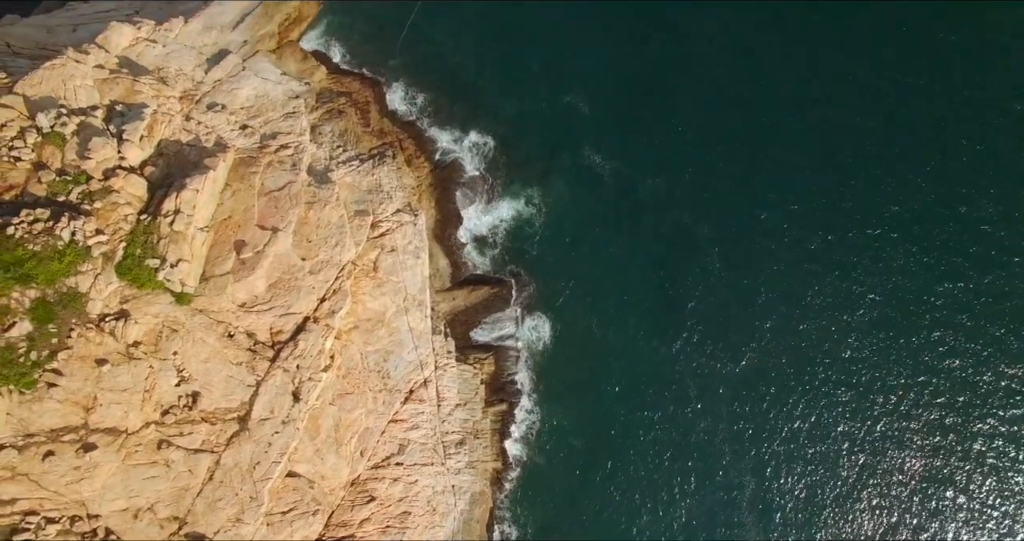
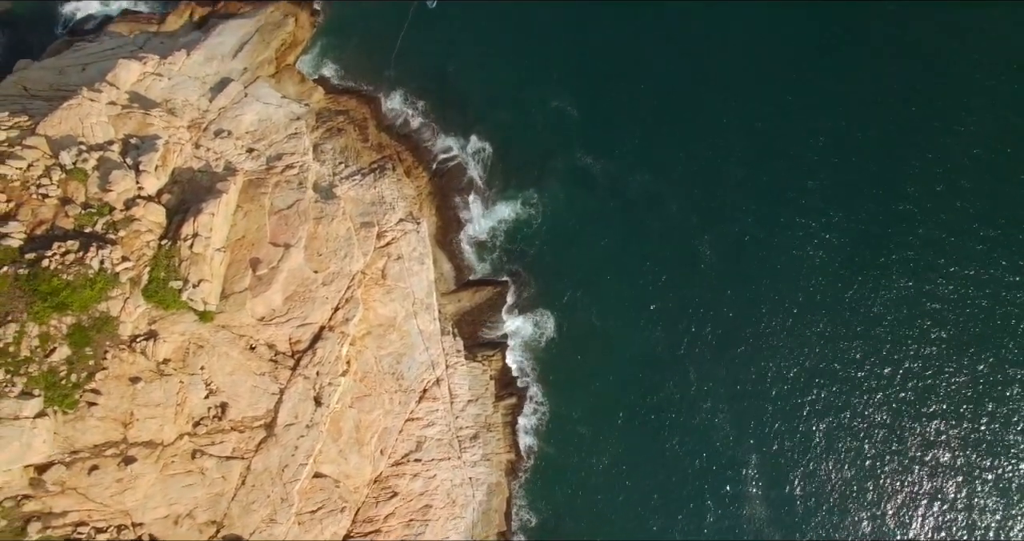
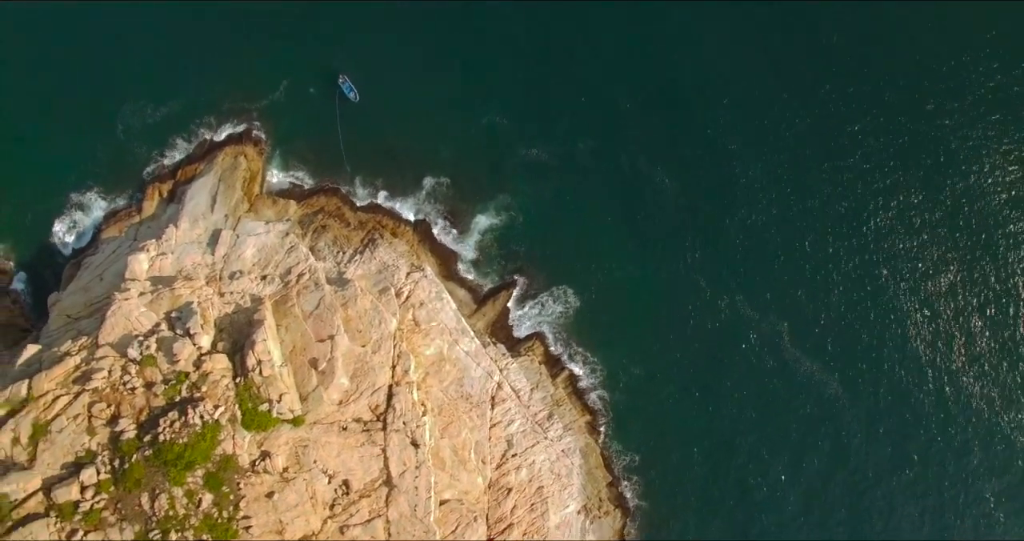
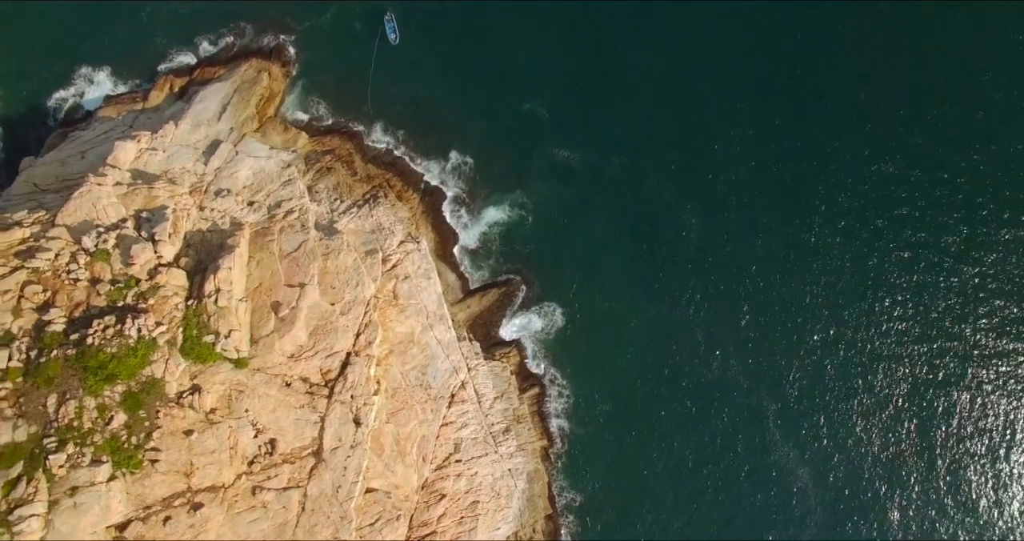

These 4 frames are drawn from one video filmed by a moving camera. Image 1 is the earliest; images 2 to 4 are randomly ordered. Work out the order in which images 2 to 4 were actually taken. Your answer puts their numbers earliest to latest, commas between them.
2, 4, 3
